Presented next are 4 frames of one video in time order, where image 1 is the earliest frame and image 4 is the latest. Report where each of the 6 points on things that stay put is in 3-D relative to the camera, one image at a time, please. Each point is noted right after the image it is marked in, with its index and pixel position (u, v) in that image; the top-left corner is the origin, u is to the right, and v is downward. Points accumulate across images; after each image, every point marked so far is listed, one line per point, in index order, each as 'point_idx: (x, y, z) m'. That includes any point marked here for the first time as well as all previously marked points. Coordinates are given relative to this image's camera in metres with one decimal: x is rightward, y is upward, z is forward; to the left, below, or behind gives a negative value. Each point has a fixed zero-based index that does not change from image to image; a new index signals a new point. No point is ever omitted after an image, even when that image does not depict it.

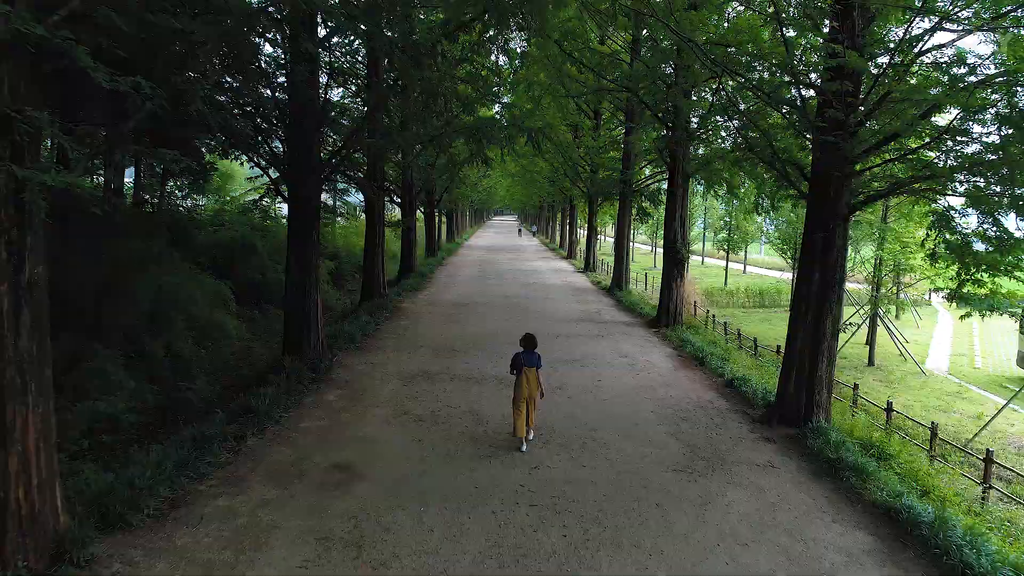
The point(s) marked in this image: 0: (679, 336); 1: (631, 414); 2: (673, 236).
0: (+2.5, -0.7, +10.0) m
1: (+1.2, -1.2, +6.5) m
2: (+2.6, +0.8, +10.9) m
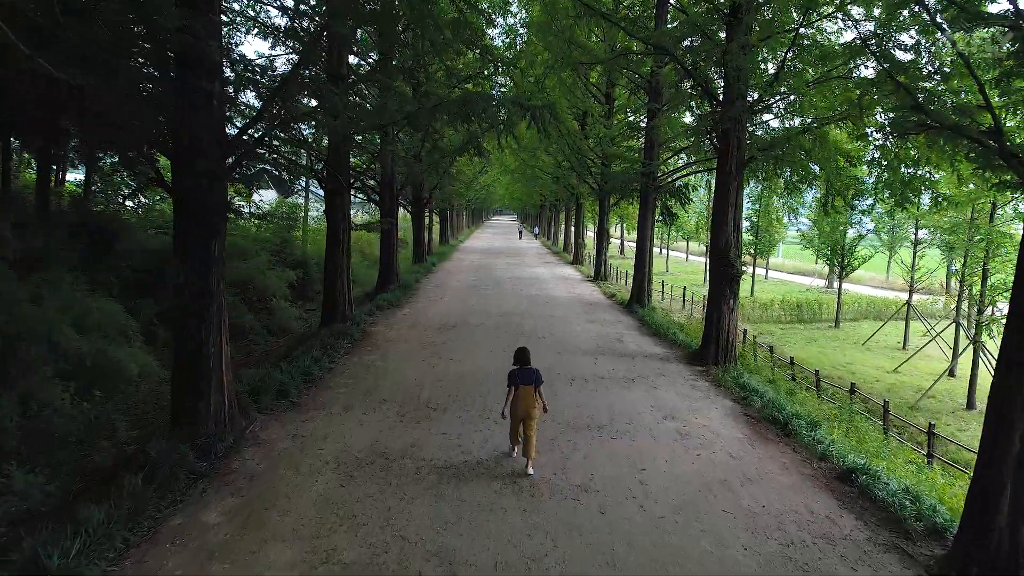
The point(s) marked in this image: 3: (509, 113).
0: (+2.5, -1.0, +7.4) m
1: (+1.1, -1.5, +3.8) m
2: (+2.6, +0.5, +8.2) m
3: (0.0, +2.5, +9.4) m
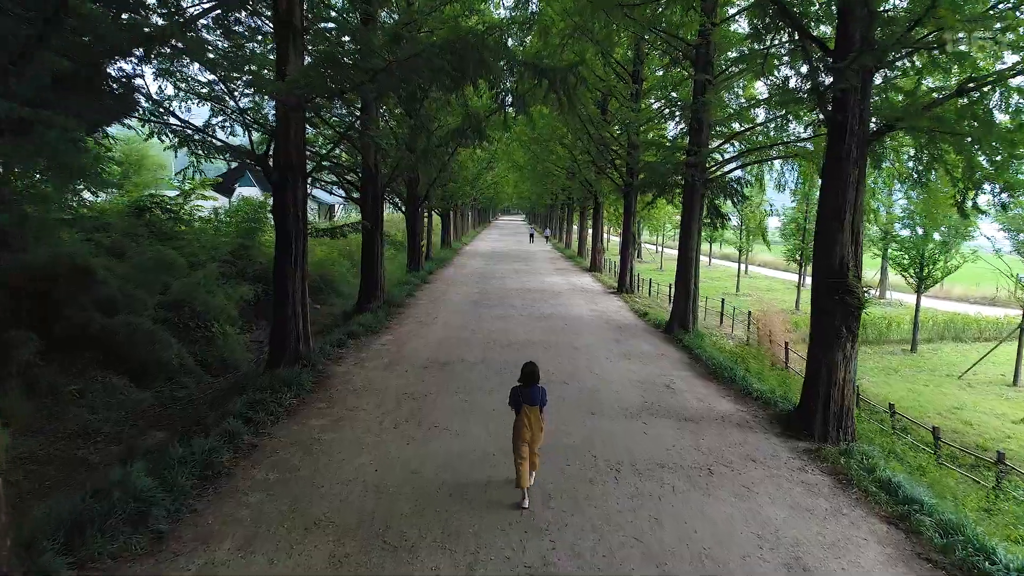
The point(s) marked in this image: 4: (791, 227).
0: (+2.6, -1.4, +4.7) m
1: (+1.2, -1.9, +1.2) m
2: (+2.7, +0.2, +5.6) m
3: (+0.1, +2.2, +6.8) m
4: (+8.3, +1.8, +19.6) m
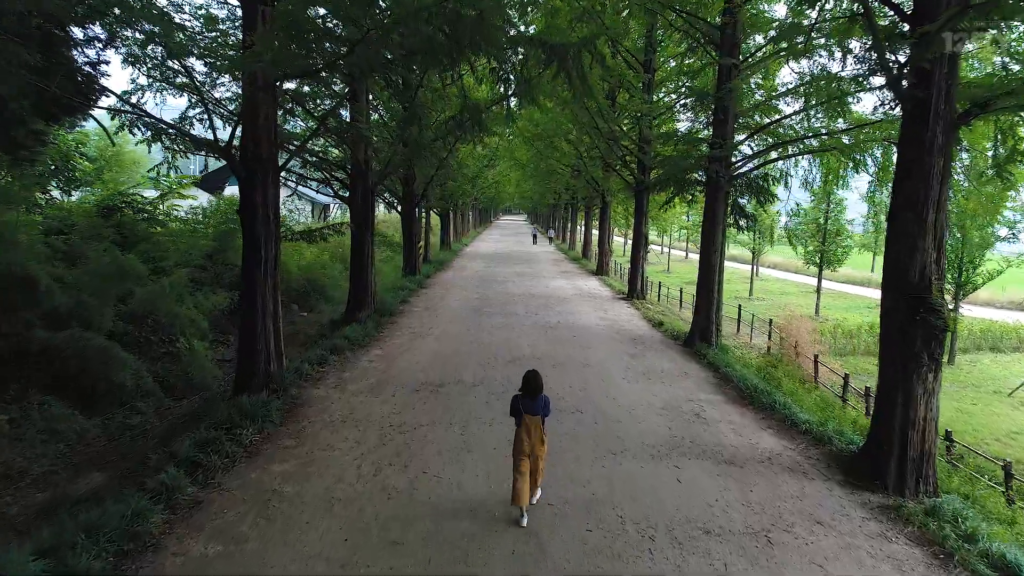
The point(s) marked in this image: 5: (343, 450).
0: (+2.6, -1.5, +3.7) m
1: (+1.2, -2.0, +0.2) m
2: (+2.7, +0.1, +4.5) m
3: (+0.1, +2.0, +5.8) m
4: (+8.3, +1.7, +18.6) m
5: (-1.4, -1.3, +5.2) m
